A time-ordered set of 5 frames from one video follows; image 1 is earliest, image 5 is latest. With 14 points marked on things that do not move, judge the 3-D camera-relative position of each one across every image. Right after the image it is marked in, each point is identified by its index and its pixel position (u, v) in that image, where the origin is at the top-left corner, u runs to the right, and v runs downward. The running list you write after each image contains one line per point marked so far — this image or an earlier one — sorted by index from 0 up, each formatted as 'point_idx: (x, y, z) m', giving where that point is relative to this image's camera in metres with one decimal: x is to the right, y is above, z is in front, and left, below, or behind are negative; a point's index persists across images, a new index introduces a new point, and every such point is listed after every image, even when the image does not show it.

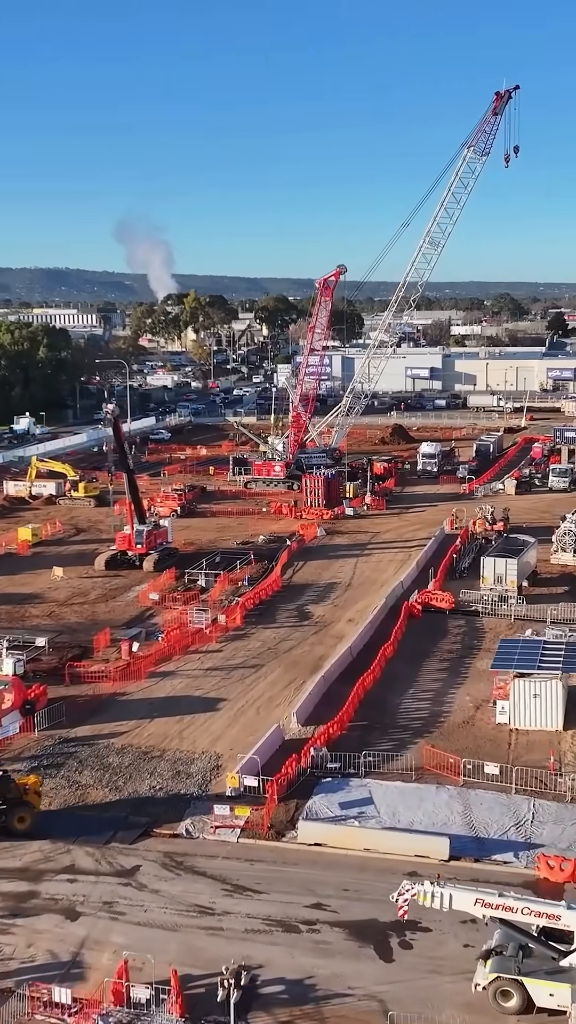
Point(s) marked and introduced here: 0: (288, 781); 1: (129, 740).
0: (0.0, -3.8, +17.6) m
1: (-2.5, -3.6, +19.6) m
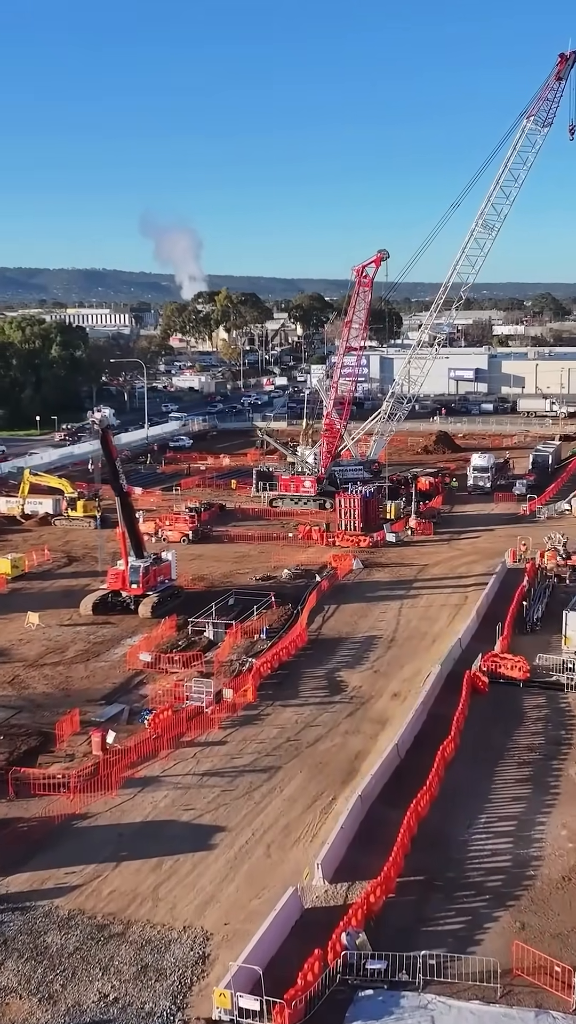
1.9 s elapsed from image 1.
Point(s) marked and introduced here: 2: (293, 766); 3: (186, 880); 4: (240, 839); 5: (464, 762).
0: (+0.2, -4.5, +11.6) m
1: (-2.3, -4.3, +13.6) m
2: (+0.1, -3.6, +17.6) m
3: (-1.1, -4.1, +14.1) m
4: (-0.6, -4.0, +15.1) m
5: (+2.5, -3.5, +17.4) m
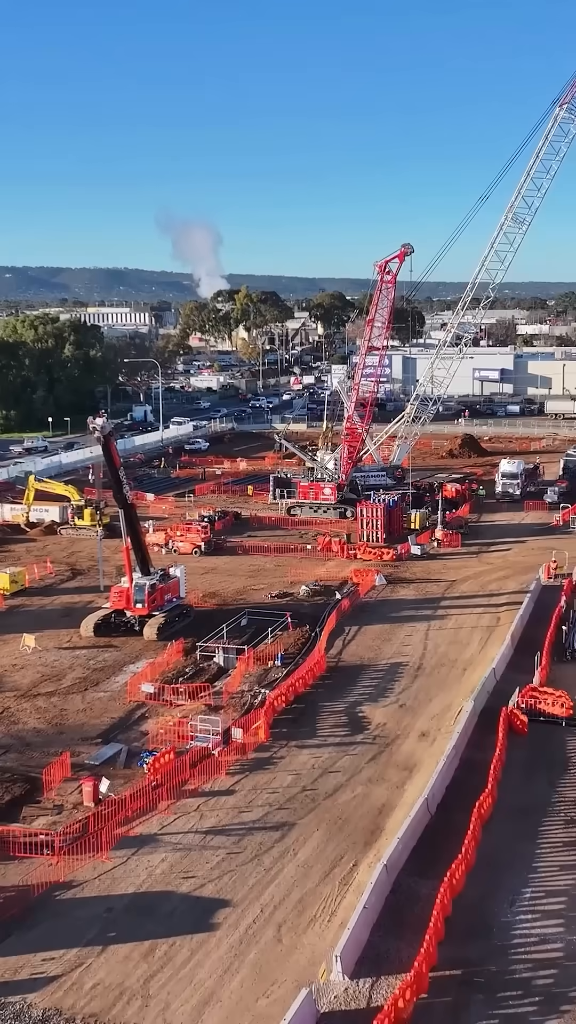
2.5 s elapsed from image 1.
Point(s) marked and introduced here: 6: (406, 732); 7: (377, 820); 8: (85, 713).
0: (+0.3, -4.8, +9.5) m
1: (-2.2, -4.5, +11.6) m
2: (+0.3, -3.9, +15.5) m
3: (-1.0, -4.4, +12.1) m
4: (-0.4, -4.2, +13.1) m
5: (+2.6, -3.8, +15.3) m
6: (+1.8, -3.3, +18.7) m
7: (+1.1, -3.8, +15.5) m
8: (-3.2, -3.2, +19.9) m
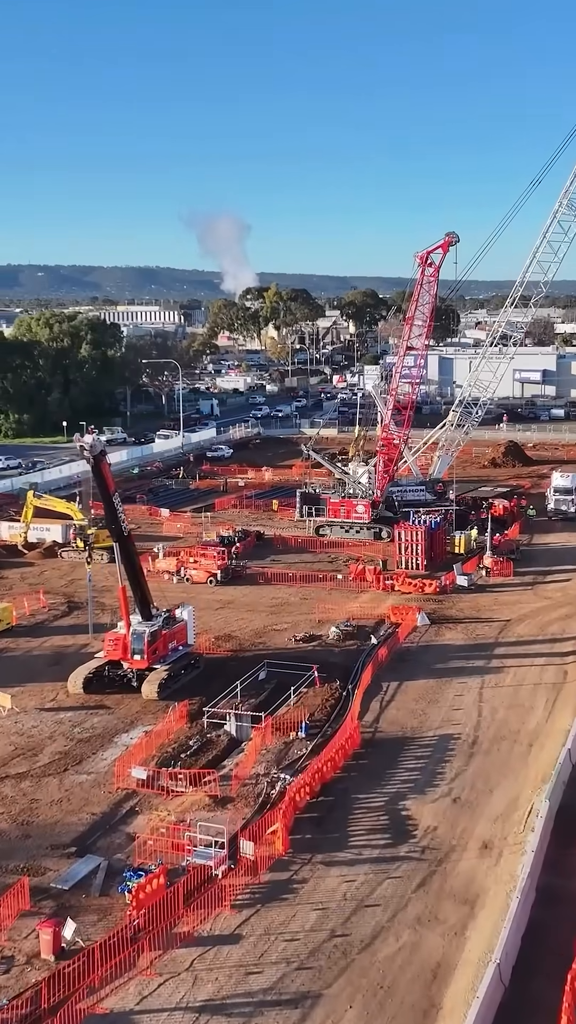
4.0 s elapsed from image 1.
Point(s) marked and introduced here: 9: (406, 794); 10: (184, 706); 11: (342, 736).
0: (+0.3, -5.3, +5.5) m
1: (-2.0, -5.1, +7.7) m
2: (+0.5, -4.4, +11.5) m
3: (-0.9, -5.0, +8.1) m
4: (-0.3, -4.8, +9.1) m
5: (+2.8, -4.3, +11.3) m
6: (+2.1, -3.9, +14.7) m
7: (+1.3, -4.4, +11.5) m
8: (-2.9, -3.7, +15.9) m
9: (+1.5, -3.6, +16.2) m
10: (-1.6, -3.0, +19.6) m
11: (+0.8, -3.2, +18.0) m
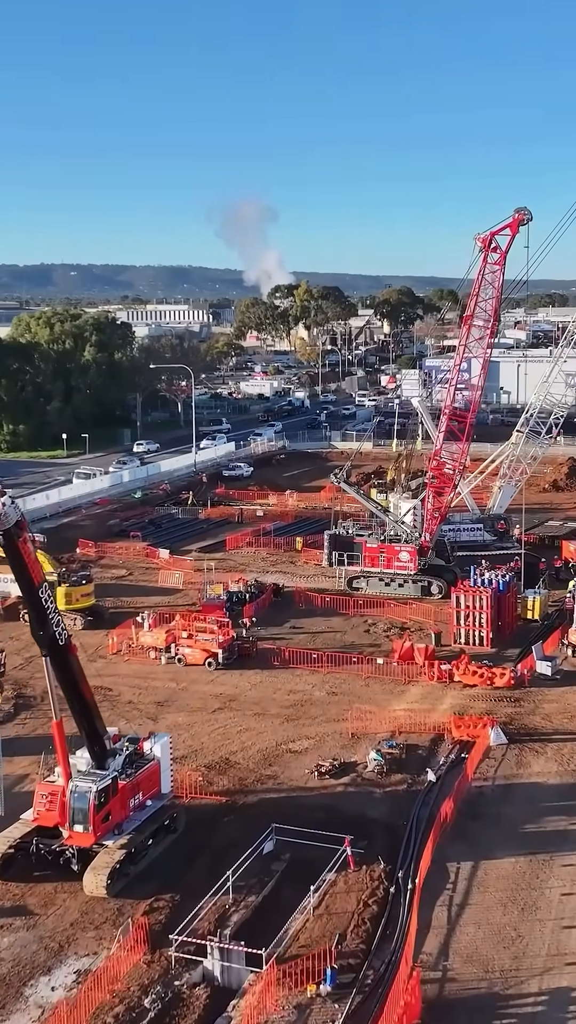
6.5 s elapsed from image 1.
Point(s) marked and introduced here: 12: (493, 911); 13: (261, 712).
0: (+0.1, -6.4, -1.5) m
1: (-2.2, -6.2, +0.8) m
2: (+0.4, -5.5, +4.5) m
3: (-1.0, -6.1, +1.2) m
4: (-0.4, -5.9, +2.1) m
5: (+2.8, -5.4, +4.2) m
6: (+2.1, -4.9, +7.7) m
7: (+1.3, -5.5, +4.5) m
8: (-2.8, -4.8, +9.0) m
9: (+1.6, -4.7, +9.2) m
10: (-1.4, -4.1, +12.7) m
11: (+0.9, -4.2, +11.0) m
12: (+2.1, -4.1, +13.0) m
13: (-0.4, -3.1, +19.5) m
